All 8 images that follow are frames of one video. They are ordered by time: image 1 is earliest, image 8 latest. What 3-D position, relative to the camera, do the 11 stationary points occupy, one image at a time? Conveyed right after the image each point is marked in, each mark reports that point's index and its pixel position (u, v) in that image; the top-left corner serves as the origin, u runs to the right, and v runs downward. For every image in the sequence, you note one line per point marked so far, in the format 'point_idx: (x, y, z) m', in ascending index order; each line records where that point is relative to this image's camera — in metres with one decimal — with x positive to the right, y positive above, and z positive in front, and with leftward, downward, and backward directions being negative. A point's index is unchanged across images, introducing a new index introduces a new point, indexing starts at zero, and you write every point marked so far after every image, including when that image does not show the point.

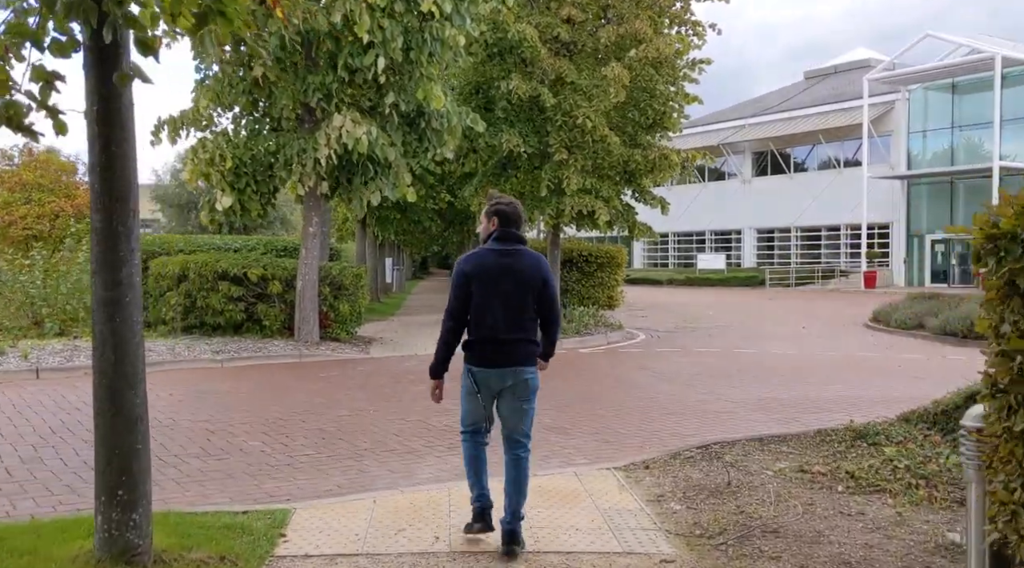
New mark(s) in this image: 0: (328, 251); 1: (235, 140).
0: (-3.4, +0.6, +17.0) m
1: (-3.8, +2.0, +12.9) m
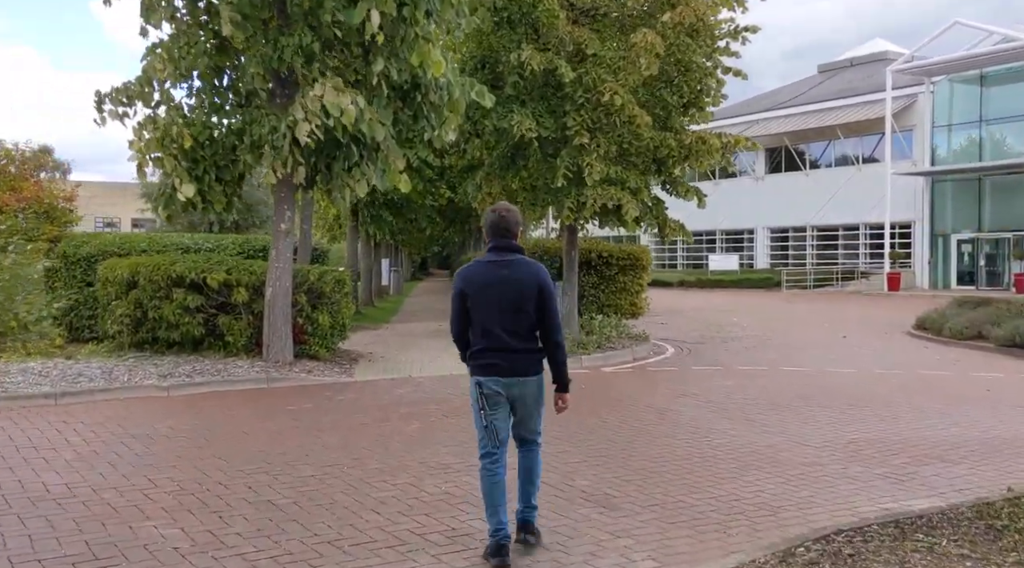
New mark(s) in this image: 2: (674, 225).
0: (-3.2, +0.5, +14.7) m
1: (-3.7, +1.9, +10.6) m
2: (+2.5, +0.9, +14.0) m
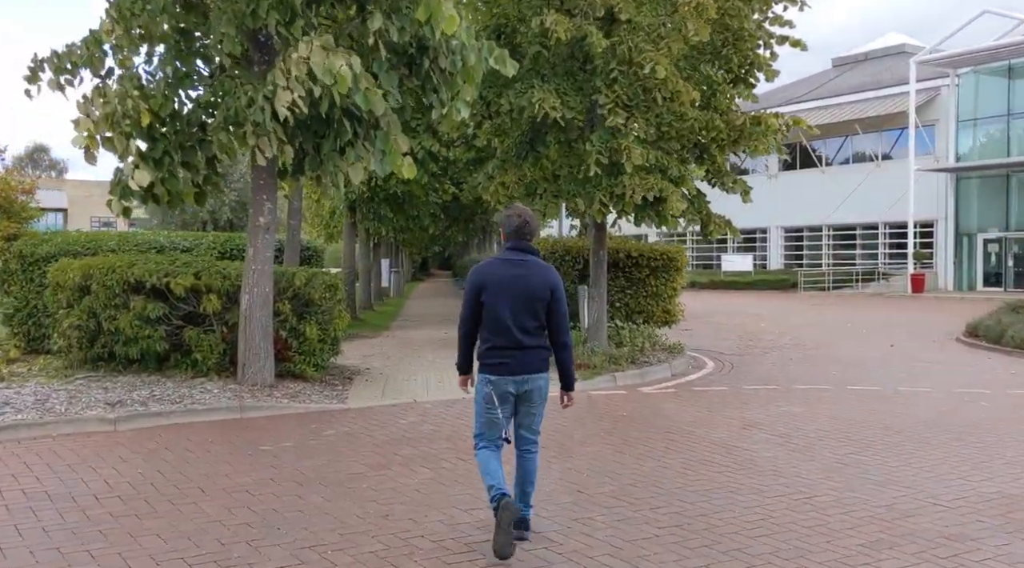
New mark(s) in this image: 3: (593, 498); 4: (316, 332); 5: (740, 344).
0: (-3.0, +0.4, +12.8) m
1: (-3.4, +1.8, +8.7) m
2: (+2.8, +0.8, +12.1) m
3: (+0.5, -1.4, +6.1) m
4: (-2.1, -0.5, +9.9) m
5: (+4.4, -1.2, +17.8) m
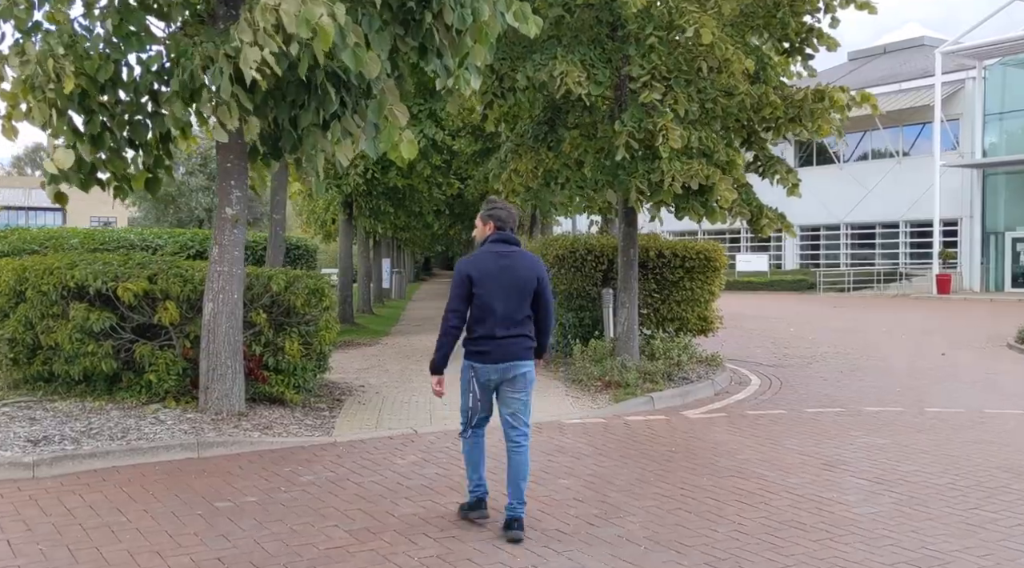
0: (-2.8, +0.4, +11.2) m
1: (-3.2, +1.8, +7.0) m
2: (+3.0, +0.8, +10.4) m
3: (+0.7, -1.5, +4.4) m
4: (-1.9, -0.6, +8.2) m
5: (+4.6, -1.2, +16.1) m
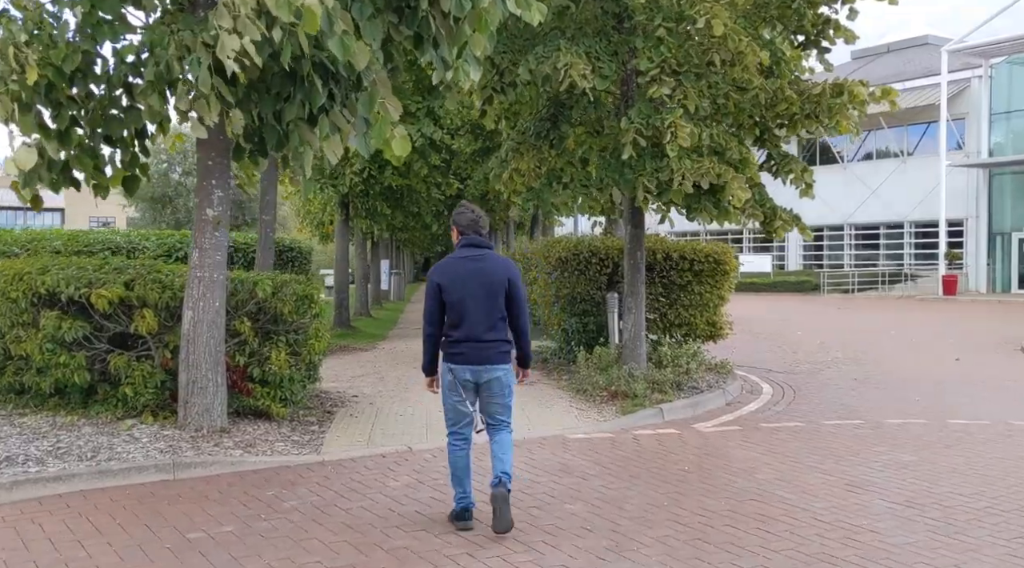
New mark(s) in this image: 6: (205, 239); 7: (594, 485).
0: (-2.8, +0.3, +10.6) m
1: (-3.2, +1.7, +6.5) m
2: (+3.0, +0.7, +9.9) m
3: (+0.7, -1.5, +3.9) m
4: (-1.9, -0.6, +7.7) m
5: (+4.6, -1.3, +15.6) m
6: (-2.4, +0.3, +7.1) m
7: (+0.6, -1.4, +6.4) m
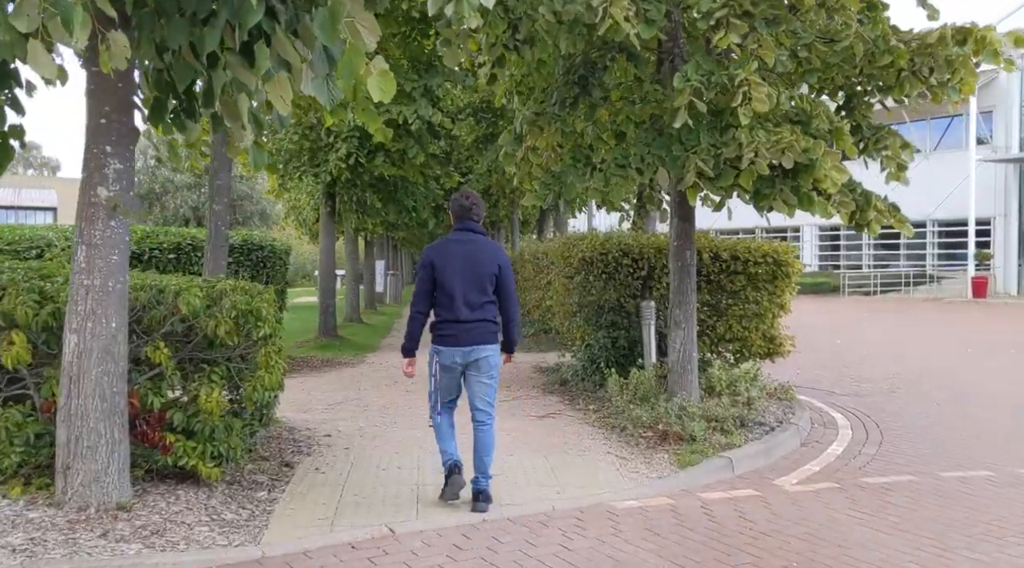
0: (-2.6, +0.2, +8.5) m
1: (-3.0, +1.7, +4.3) m
2: (+3.1, +0.7, +7.7) m
3: (+0.9, -1.6, +1.7) m
4: (-1.8, -0.7, +5.5) m
5: (+4.8, -1.3, +13.4) m
6: (-2.2, +0.3, +4.9) m
7: (+0.7, -1.5, +4.3) m
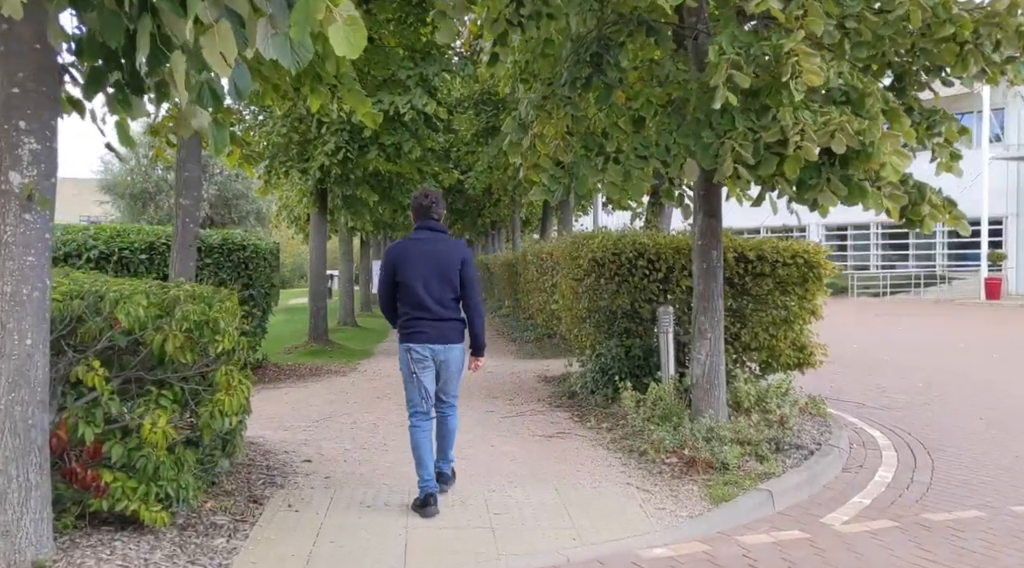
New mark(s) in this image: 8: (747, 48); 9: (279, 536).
0: (-2.6, +0.2, +7.5) m
1: (-3.0, +1.7, +3.4) m
2: (+3.2, +0.6, +6.8) m
3: (+0.9, -1.6, +0.8) m
4: (-1.7, -0.7, +4.6) m
5: (+4.8, -1.4, +12.5) m
6: (-2.2, +0.2, +4.0) m
7: (+0.8, -1.5, +3.3) m
8: (+1.5, +1.5, +6.0) m
9: (-1.2, -1.3, +4.9) m
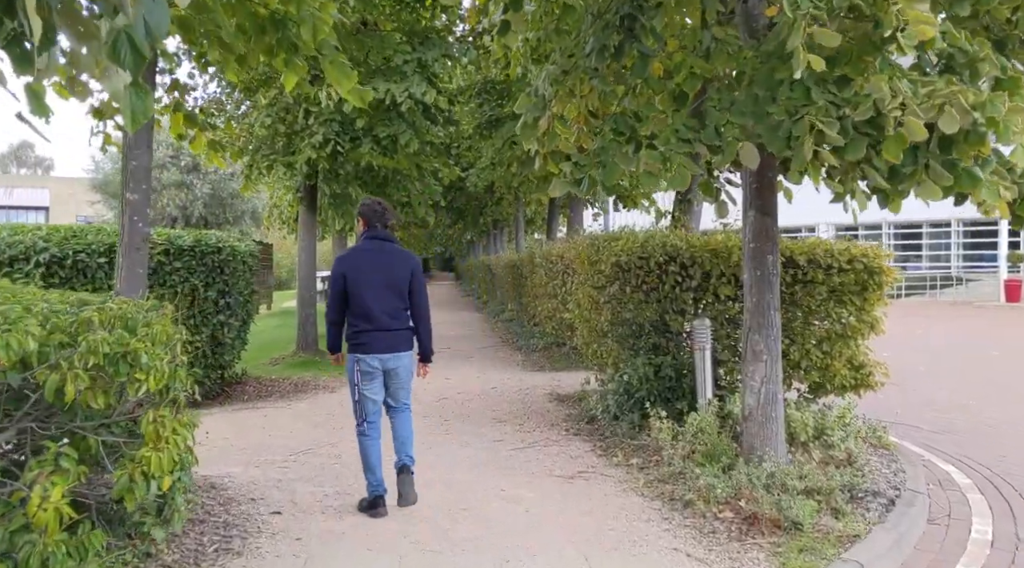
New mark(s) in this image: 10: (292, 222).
0: (-2.5, +0.1, +6.3) m
1: (-2.9, +1.6, +2.2) m
2: (+3.3, +0.6, +5.6) m
3: (+1.0, -1.7, -0.4) m
4: (-1.6, -0.8, +3.3) m
5: (+4.9, -1.4, +11.2) m
6: (-2.1, +0.2, +2.7) m
7: (+0.8, -1.6, +2.1) m
8: (+1.6, +1.5, +4.8) m
9: (-1.1, -1.4, +3.7) m
10: (-4.2, +1.2, +17.8) m
